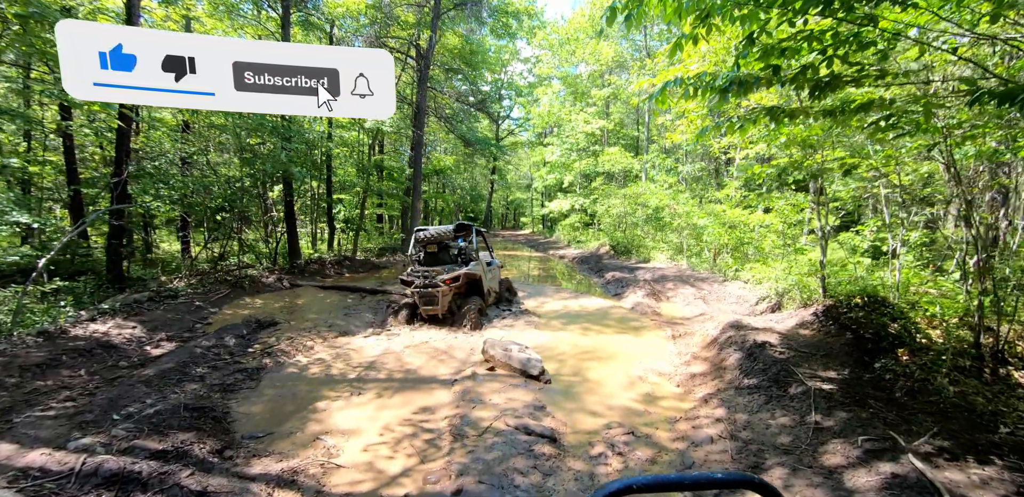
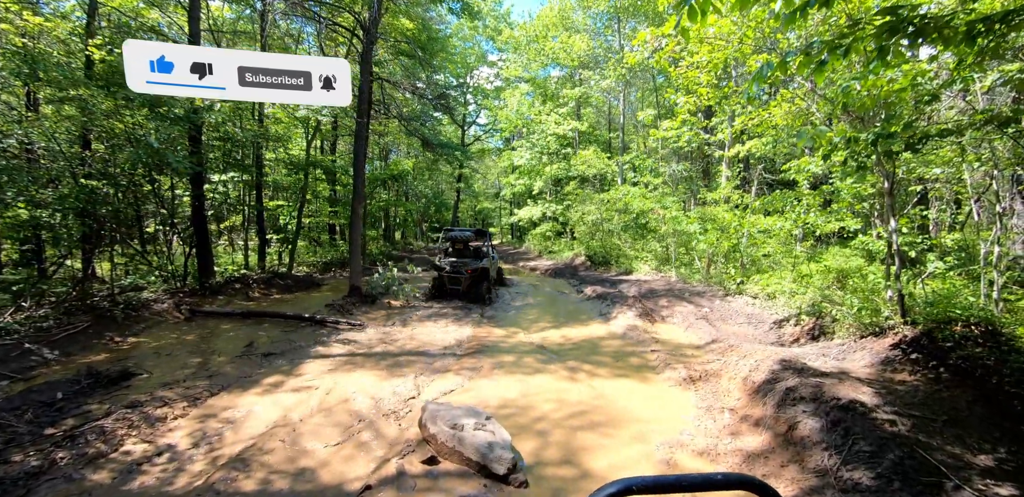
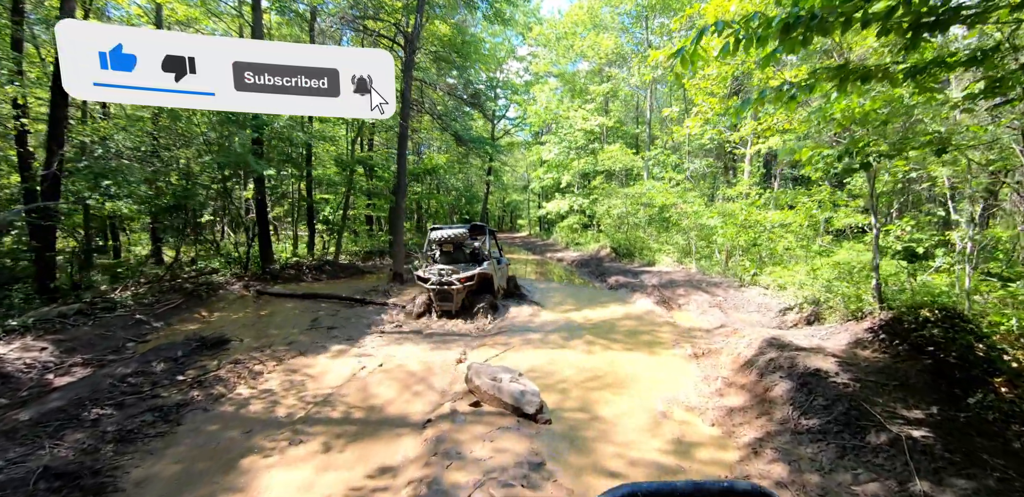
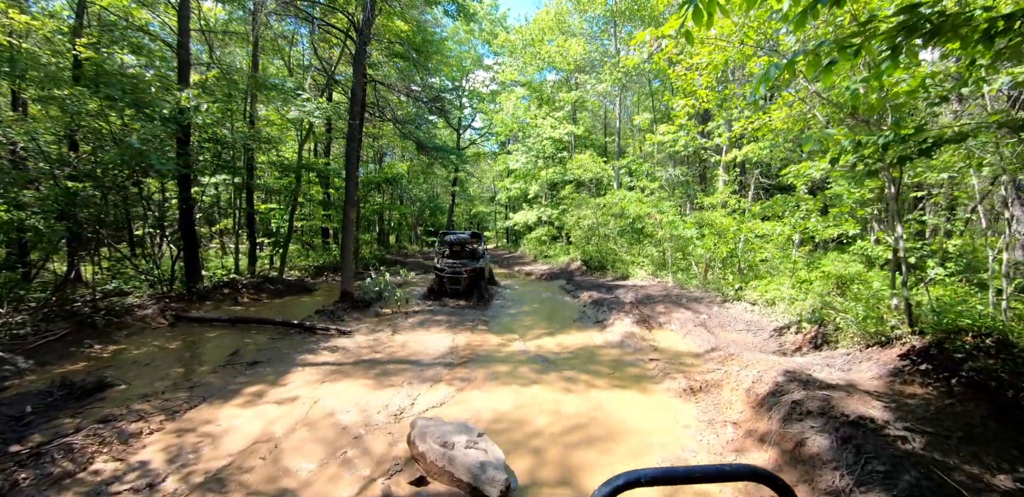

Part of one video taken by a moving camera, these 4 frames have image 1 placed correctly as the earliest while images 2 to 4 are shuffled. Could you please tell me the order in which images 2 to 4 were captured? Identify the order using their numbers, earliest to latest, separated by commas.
3, 2, 4
